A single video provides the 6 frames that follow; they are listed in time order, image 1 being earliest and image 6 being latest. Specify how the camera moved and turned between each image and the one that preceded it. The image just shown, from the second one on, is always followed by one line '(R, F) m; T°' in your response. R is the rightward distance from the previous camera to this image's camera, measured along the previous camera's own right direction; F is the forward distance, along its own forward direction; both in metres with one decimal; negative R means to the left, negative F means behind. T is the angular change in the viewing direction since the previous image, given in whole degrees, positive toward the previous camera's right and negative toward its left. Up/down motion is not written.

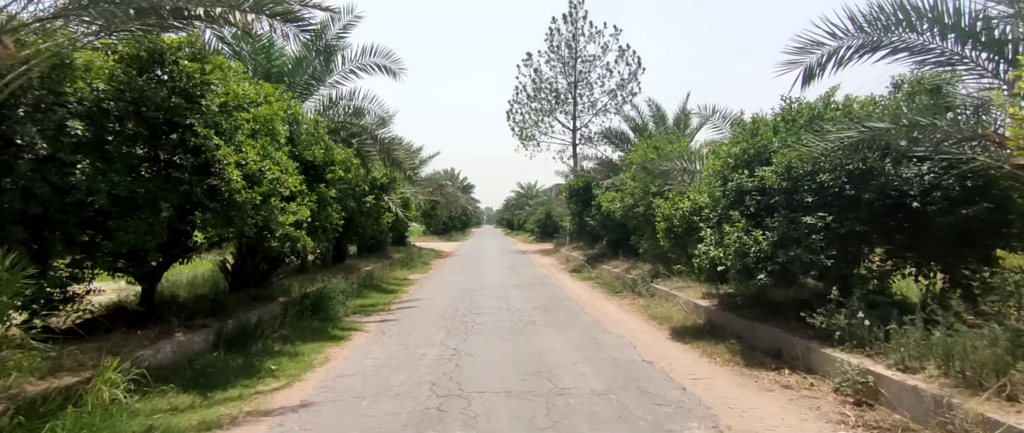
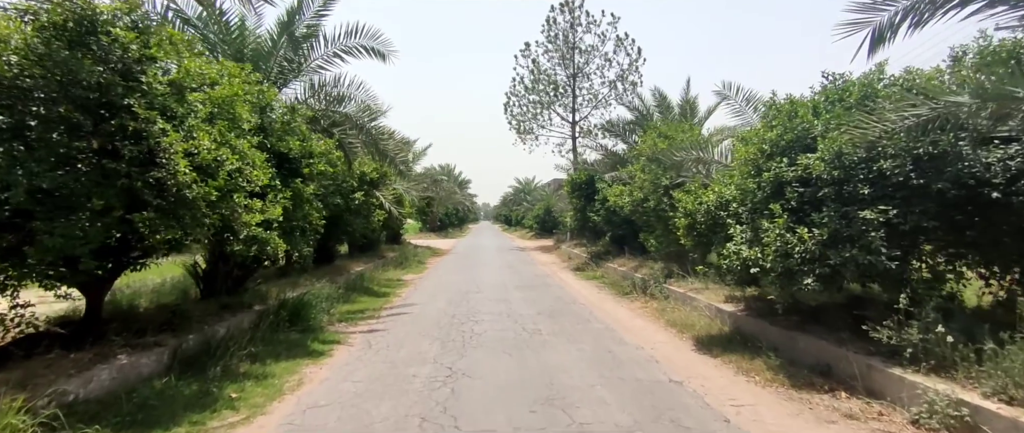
(-0.1, +1.0) m; 0°
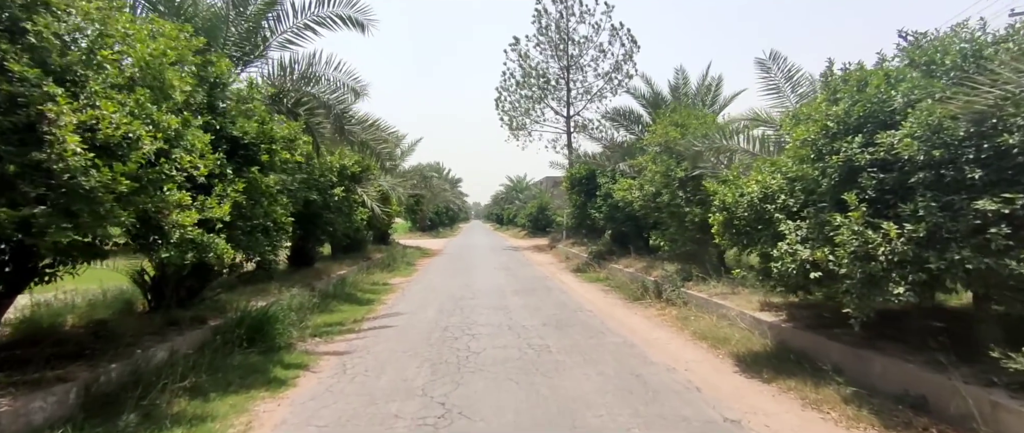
(-0.2, +1.3) m; +1°
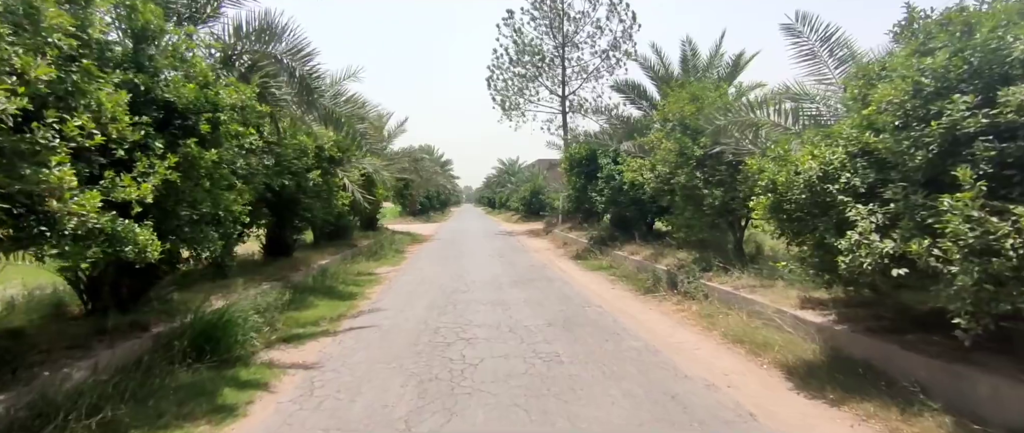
(-0.1, +1.2) m; +1°
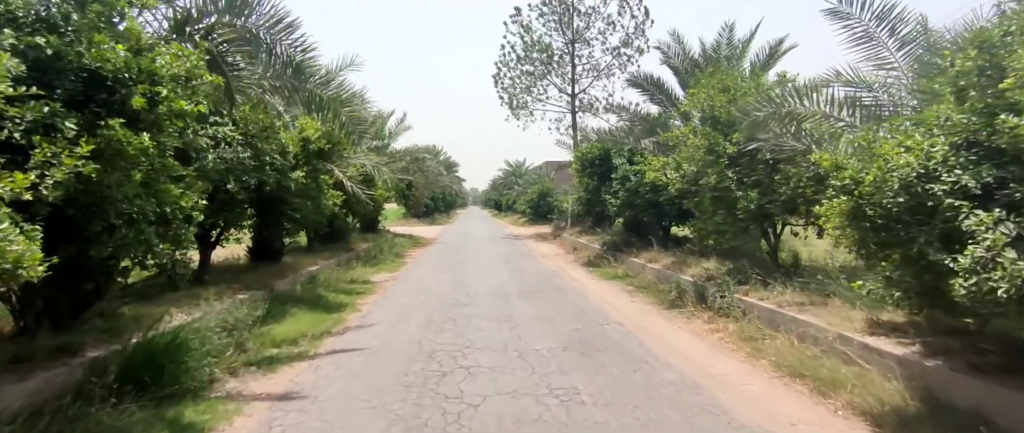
(0.0, +1.1) m; -1°
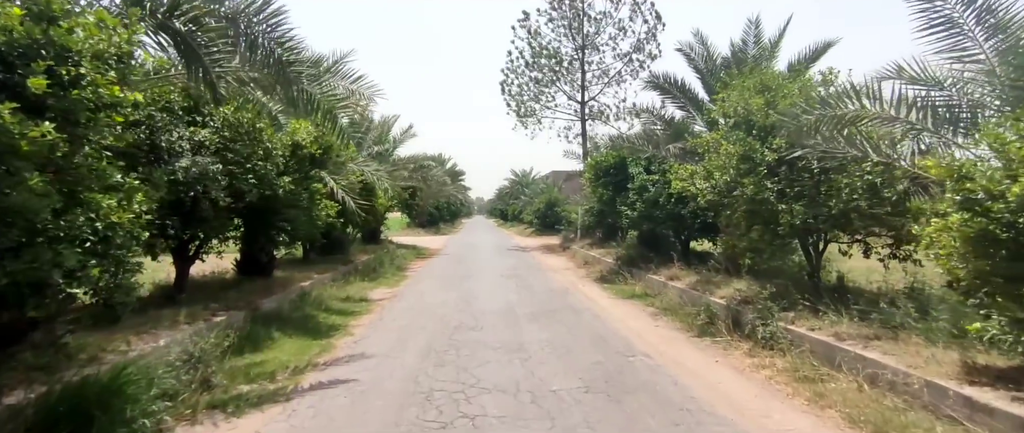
(-0.1, +1.0) m; -1°
